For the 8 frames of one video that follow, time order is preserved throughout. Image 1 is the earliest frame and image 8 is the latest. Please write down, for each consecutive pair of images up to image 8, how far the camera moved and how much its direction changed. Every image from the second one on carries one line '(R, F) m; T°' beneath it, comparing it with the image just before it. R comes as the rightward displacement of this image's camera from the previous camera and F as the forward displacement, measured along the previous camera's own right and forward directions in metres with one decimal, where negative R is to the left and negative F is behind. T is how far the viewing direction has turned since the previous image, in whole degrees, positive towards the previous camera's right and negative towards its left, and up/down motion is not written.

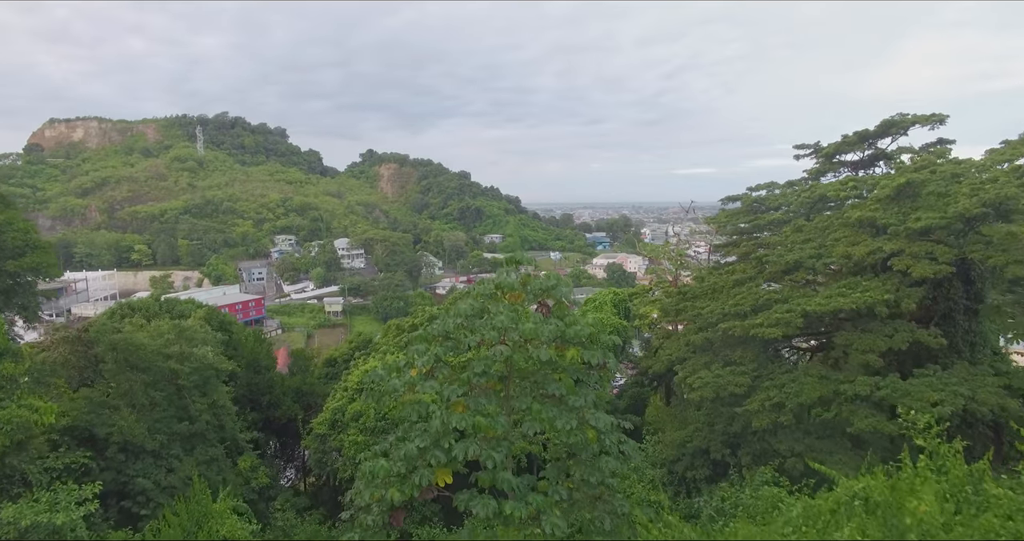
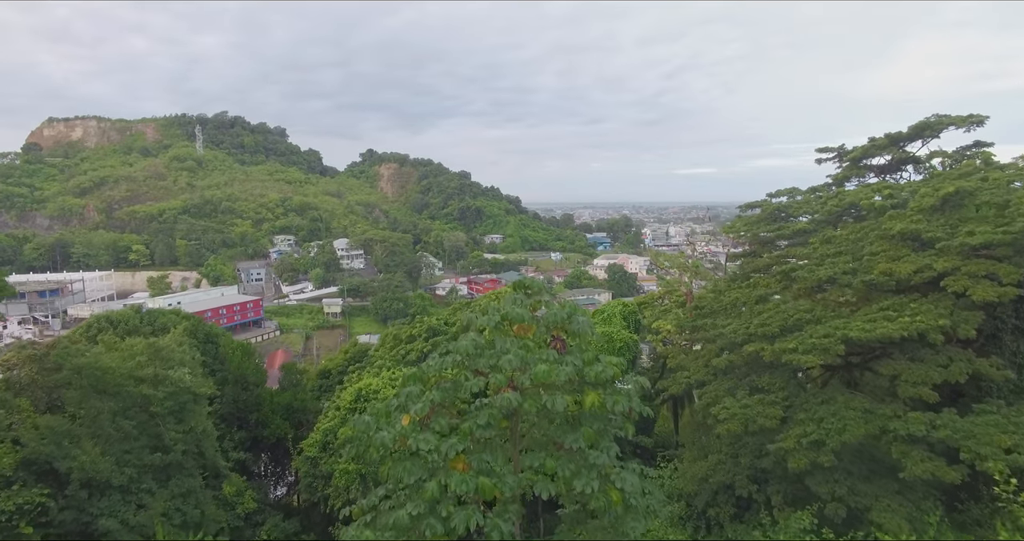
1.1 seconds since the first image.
(0.0, +0.4) m; 0°
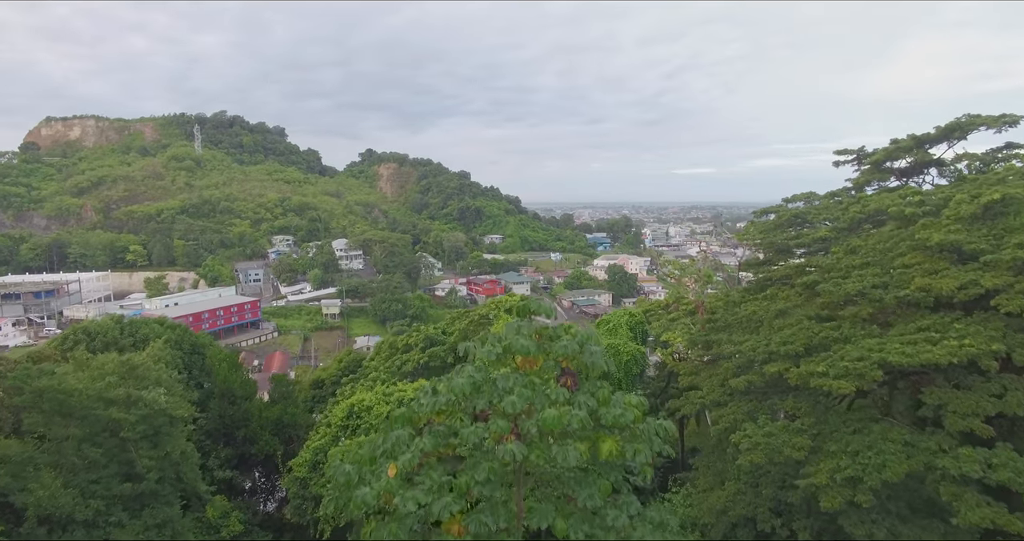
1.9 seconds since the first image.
(0.0, +0.3) m; 0°
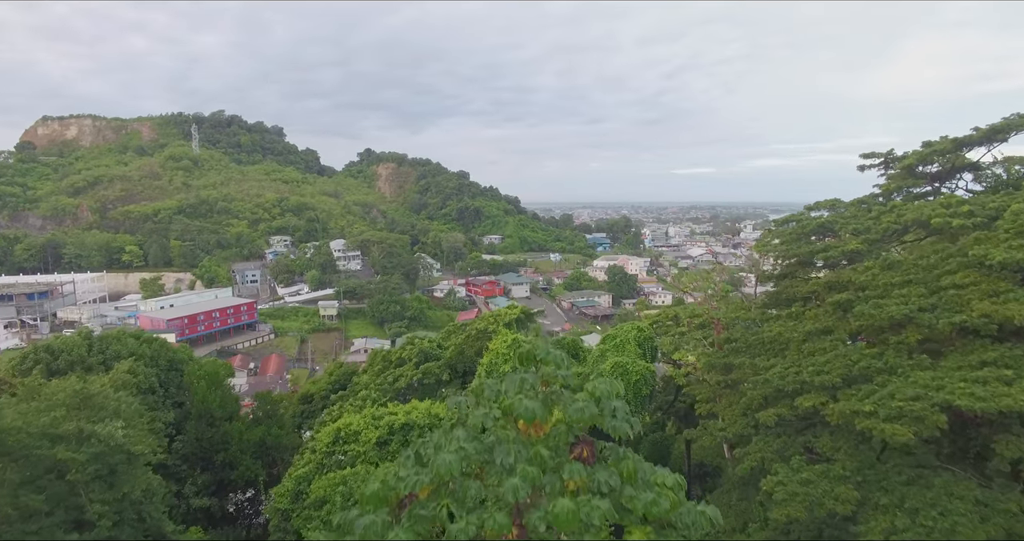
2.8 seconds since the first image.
(0.0, +0.4) m; 0°
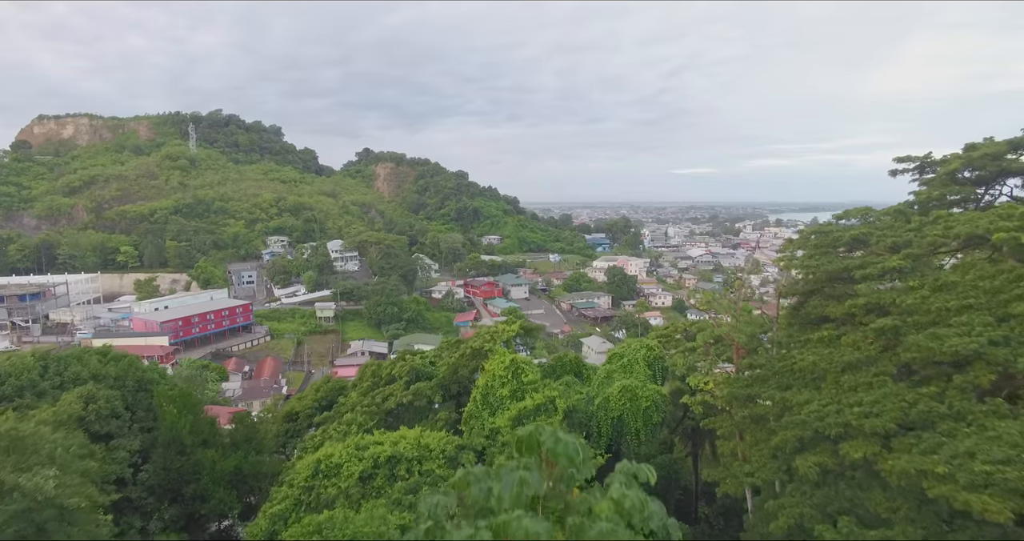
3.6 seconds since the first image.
(0.0, +0.5) m; 0°
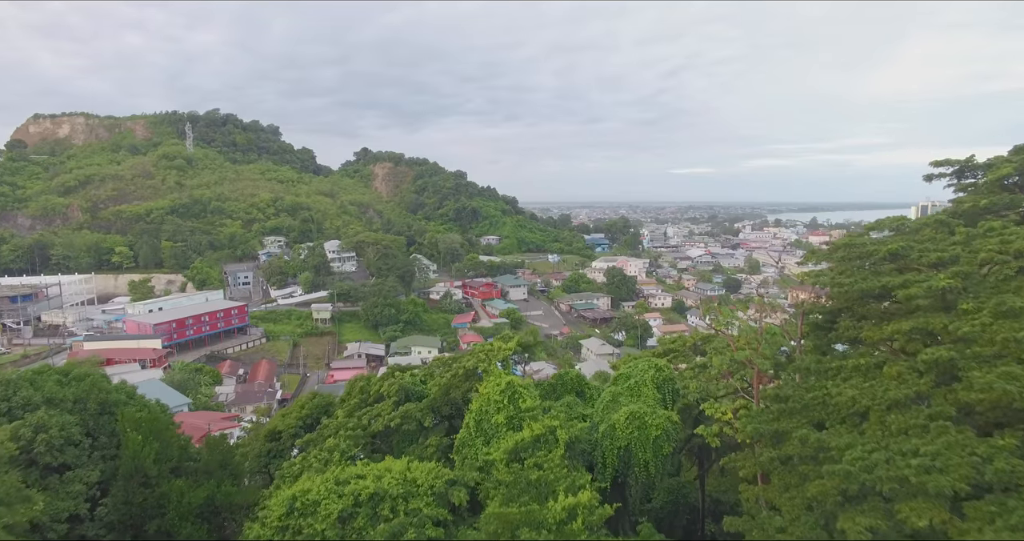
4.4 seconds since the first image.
(0.0, +0.5) m; 0°
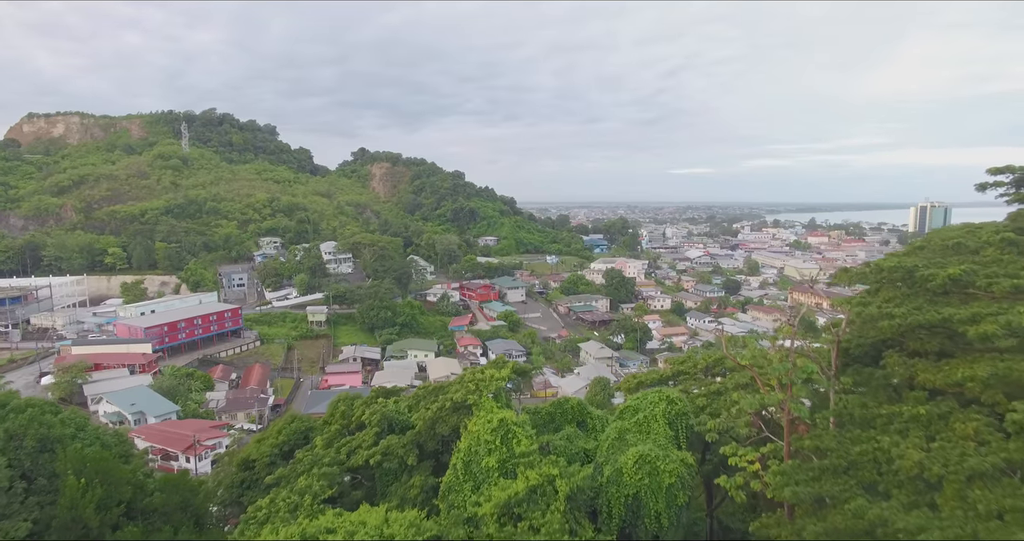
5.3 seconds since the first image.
(0.0, +0.6) m; 0°
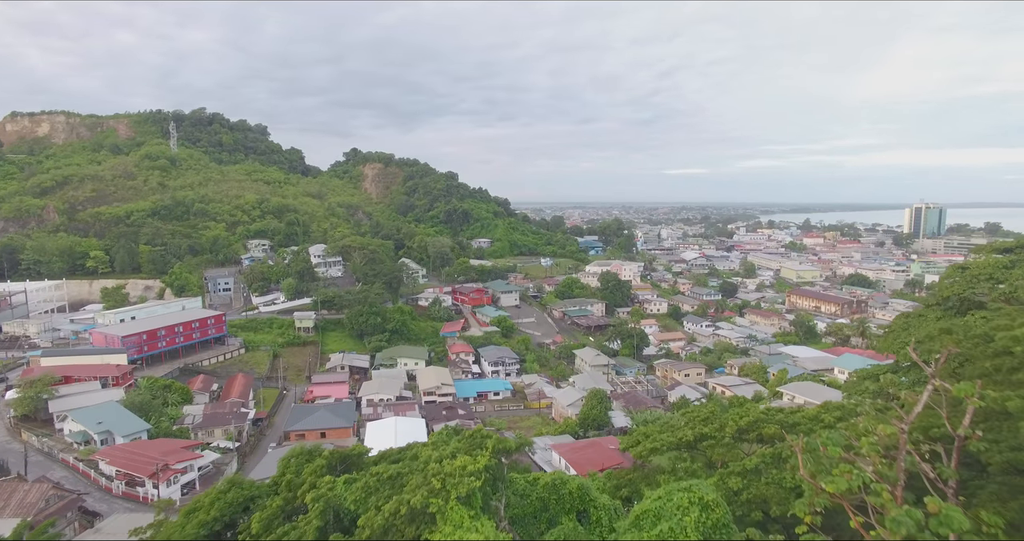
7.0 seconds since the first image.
(+0.1, +1.2) m; +1°
